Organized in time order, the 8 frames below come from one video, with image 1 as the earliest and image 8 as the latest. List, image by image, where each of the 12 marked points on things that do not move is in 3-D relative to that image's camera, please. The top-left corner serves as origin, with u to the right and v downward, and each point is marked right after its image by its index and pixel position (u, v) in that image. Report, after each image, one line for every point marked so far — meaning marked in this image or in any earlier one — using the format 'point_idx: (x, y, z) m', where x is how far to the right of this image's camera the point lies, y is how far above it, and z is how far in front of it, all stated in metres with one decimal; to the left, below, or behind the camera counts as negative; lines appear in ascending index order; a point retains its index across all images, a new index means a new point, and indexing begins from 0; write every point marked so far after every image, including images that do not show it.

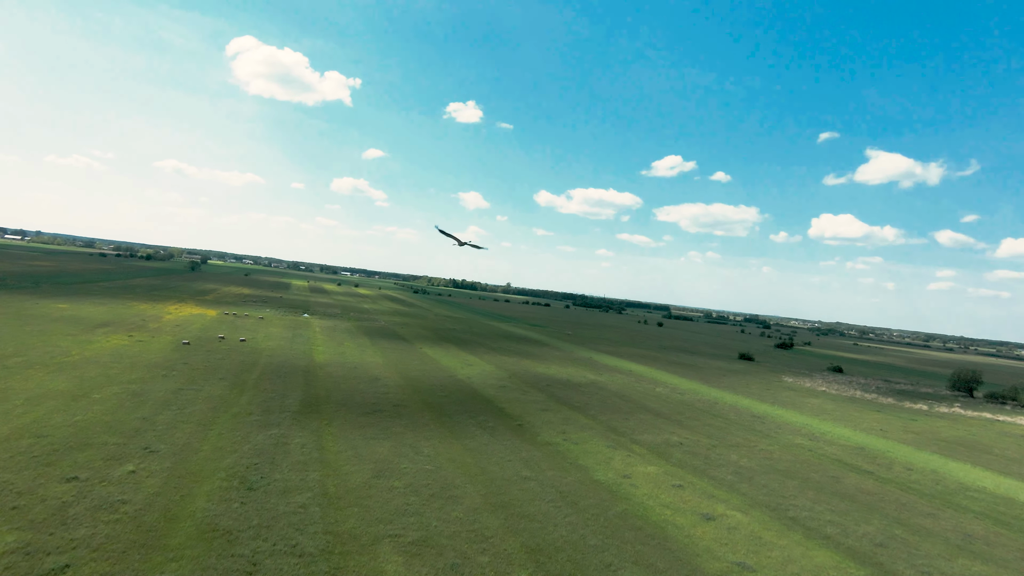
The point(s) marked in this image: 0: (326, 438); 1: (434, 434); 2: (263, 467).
0: (-4.8, -3.9, +15.0) m
1: (-2.2, -4.2, +16.5) m
2: (-5.3, -3.8, +12.3) m
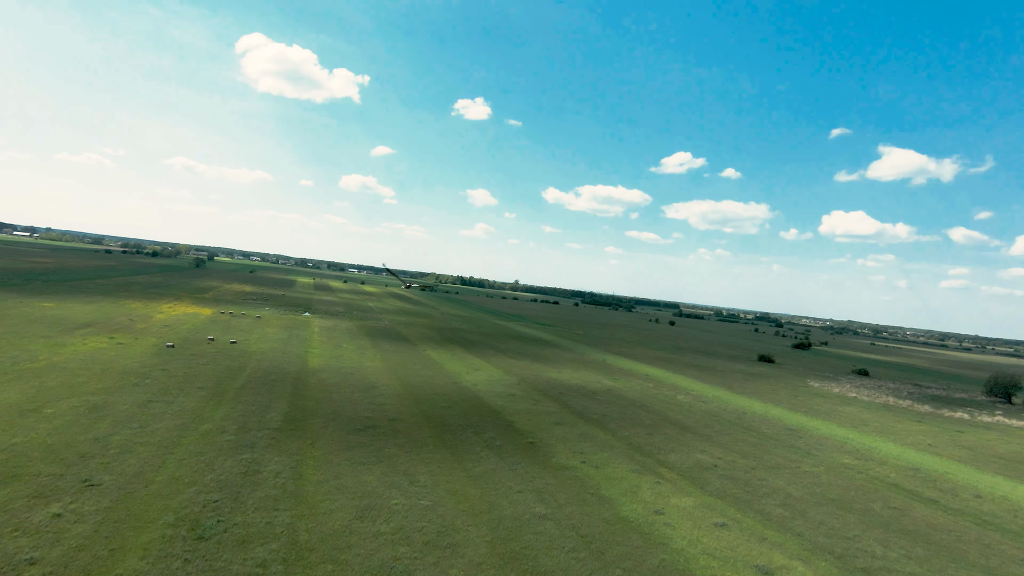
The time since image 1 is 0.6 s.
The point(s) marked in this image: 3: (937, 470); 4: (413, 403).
0: (-4.6, -3.9, +12.9) m
1: (-1.9, -4.2, +14.3) m
2: (-5.1, -3.8, +10.1) m
3: (+13.8, -5.9, +18.7) m
4: (-3.4, -3.9, +19.6) m
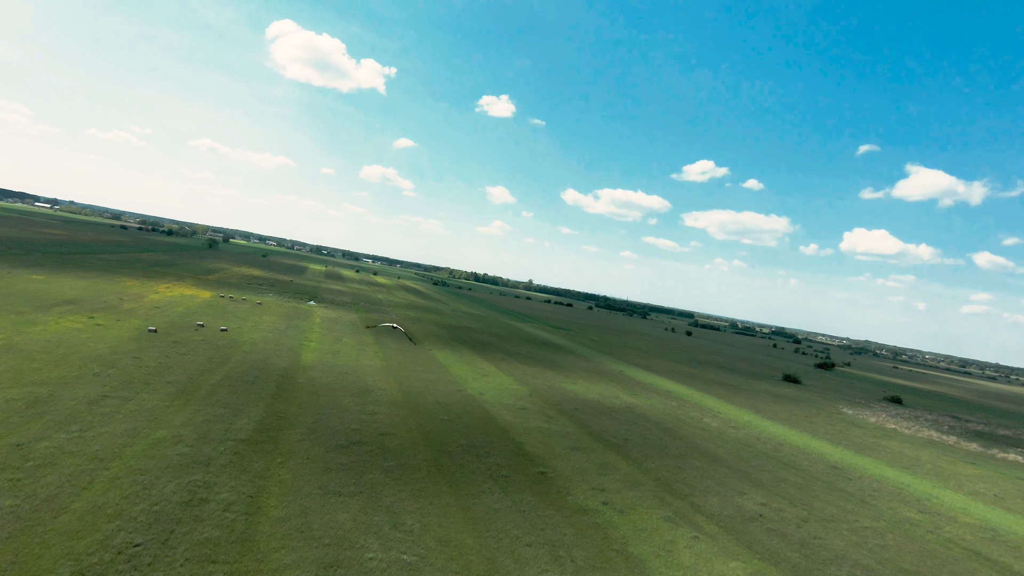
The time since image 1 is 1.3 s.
0: (-4.4, -3.7, +10.5) m
1: (-1.8, -4.1, +11.9) m
2: (-5.0, -3.6, +7.8) m
3: (+14.0, -6.8, +15.9) m
4: (-3.1, -3.8, +17.2) m
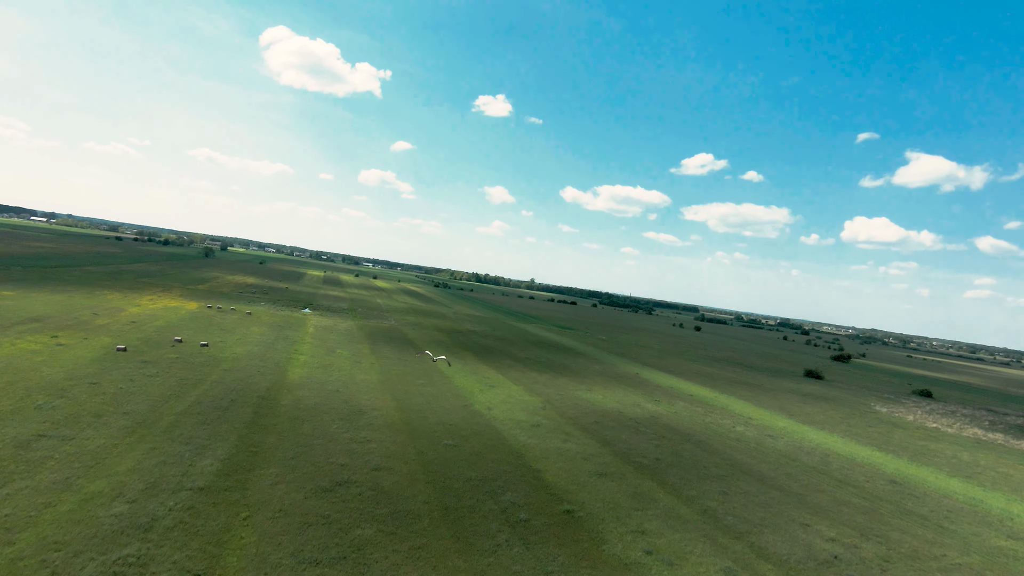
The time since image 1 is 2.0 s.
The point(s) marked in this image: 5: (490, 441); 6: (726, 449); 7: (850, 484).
0: (-4.1, -3.9, +8.1) m
1: (-1.4, -4.2, +9.5) m
2: (-4.6, -3.8, +5.4) m
3: (+14.4, -6.4, +13.5) m
4: (-2.7, -3.9, +14.8) m
5: (-0.6, -4.2, +15.8) m
6: (+7.1, -5.3, +19.0) m
7: (+9.8, -5.7, +16.7) m
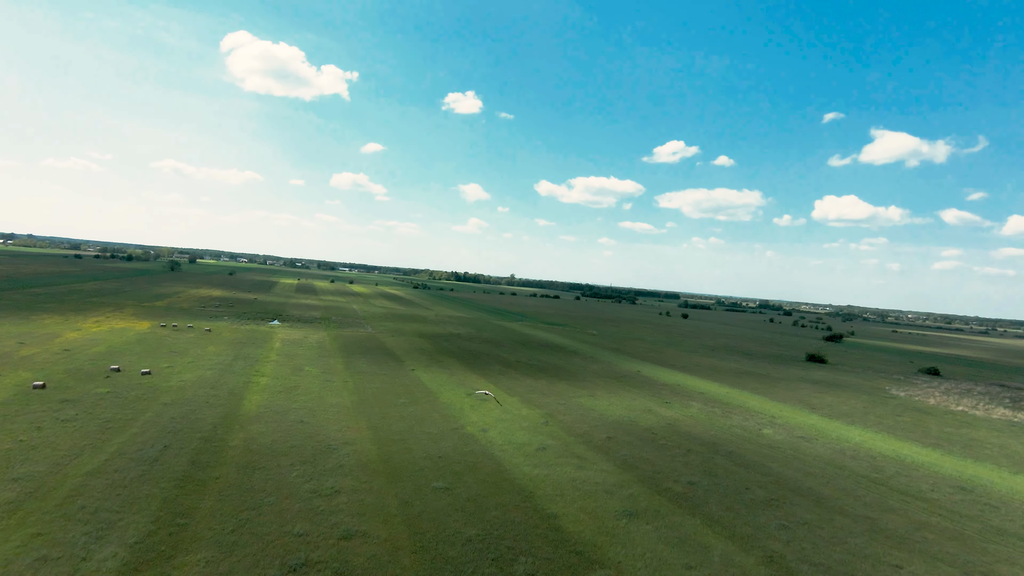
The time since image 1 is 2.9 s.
0: (-3.7, -4.1, +5.1) m
1: (-1.1, -4.3, +6.6) m
2: (-4.2, -4.1, +2.4) m
3: (+14.7, -5.6, +11.1) m
4: (-2.5, -4.1, +11.8) m
5: (-0.5, -4.2, +12.9) m
6: (+7.1, -4.9, +16.4) m
7: (+9.9, -5.1, +14.1) m
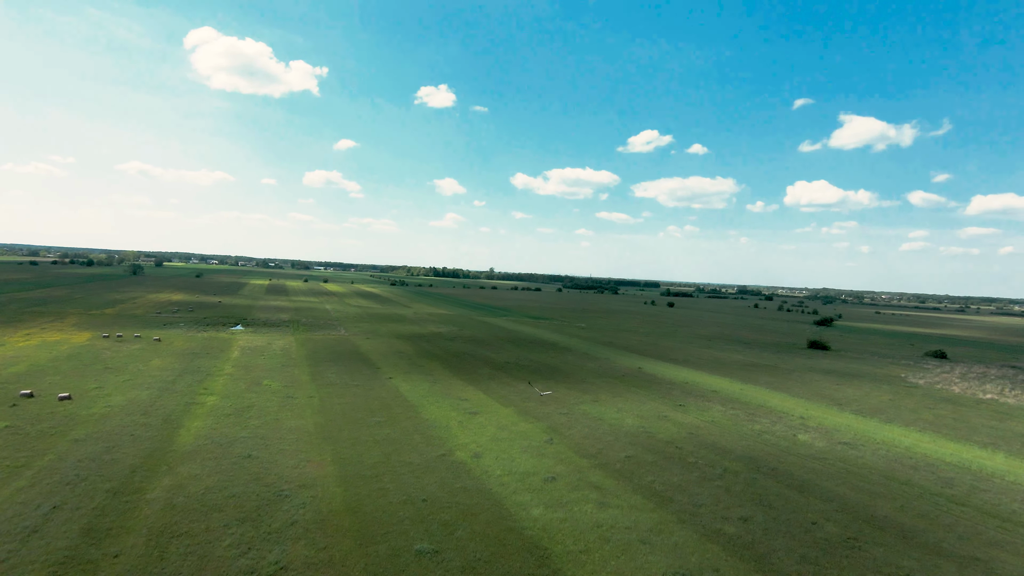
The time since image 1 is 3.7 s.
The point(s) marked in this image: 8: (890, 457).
0: (-3.3, -4.2, +1.9) m
1: (-0.7, -4.3, +3.5) m
2: (-3.7, -4.2, -0.8) m
3: (+14.9, -5.0, +8.6) m
4: (-2.4, -4.0, +8.7) m
5: (-0.4, -4.1, +9.8) m
6: (+7.1, -4.5, +13.6) m
7: (+10.0, -4.6, +11.5) m
8: (+10.3, -4.5, +15.7) m
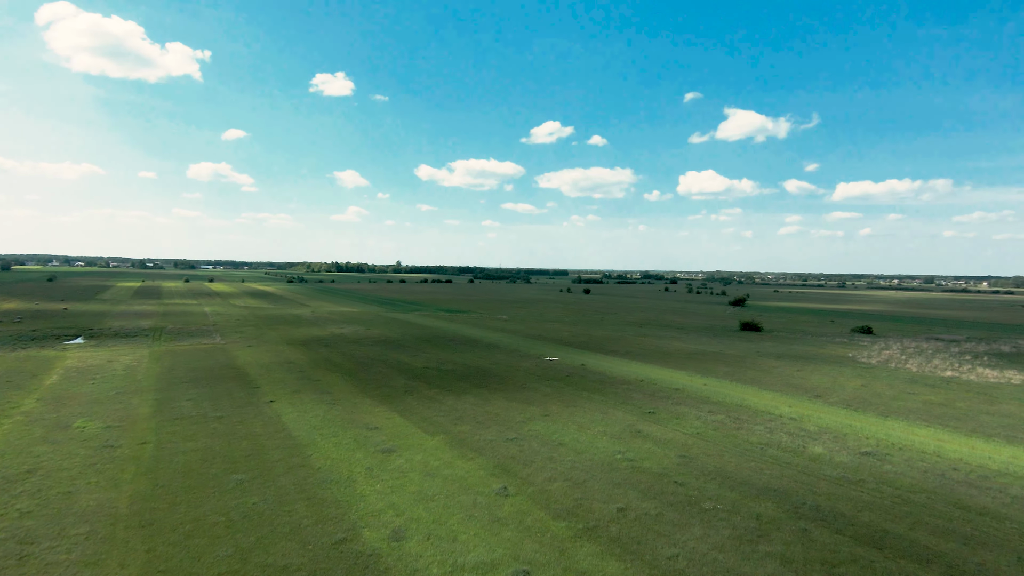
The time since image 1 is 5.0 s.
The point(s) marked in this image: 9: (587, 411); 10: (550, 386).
0: (-2.3, -4.2, -3.4) m
1: (0.0, -4.1, -1.4) m
2: (-2.2, -4.2, -6.1) m
3: (+14.7, -4.2, +6.1) m
4: (-2.4, -3.9, +3.4) m
5: (-0.6, -3.9, +4.9) m
6: (+6.2, -3.9, +9.8) m
7: (+9.4, -4.0, +8.1) m
8: (+9.0, -3.8, +12.3) m
9: (+2.2, -3.6, +16.6) m
10: (+1.3, -3.4, +20.0) m
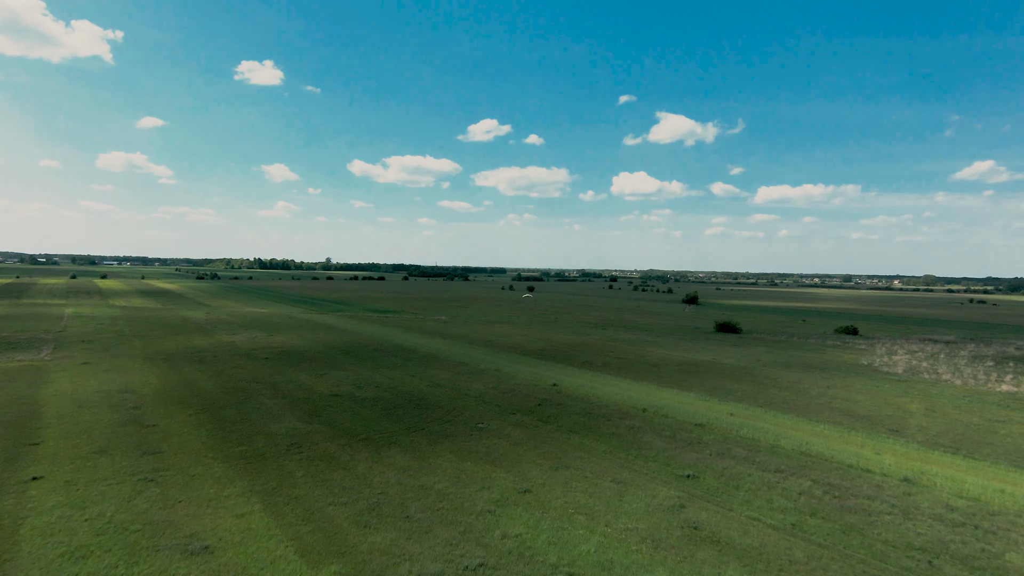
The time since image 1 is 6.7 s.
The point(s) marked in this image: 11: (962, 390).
0: (-0.8, -4.0, -10.3) m
1: (+1.3, -4.0, -8.1) m
2: (-0.5, -4.1, -13.0) m
3: (+15.0, -4.0, +1.0) m
4: (-1.7, -3.7, -3.6) m
5: (-0.1, -3.7, -1.9) m
6: (+6.1, -3.7, +3.7) m
7: (+9.5, -3.8, +2.4) m
8: (+8.6, -3.6, +6.5) m
9: (+1.4, -3.4, +10.1) m
10: (+0.2, -3.2, +13.3) m
11: (+15.1, -3.4, +19.2) m
